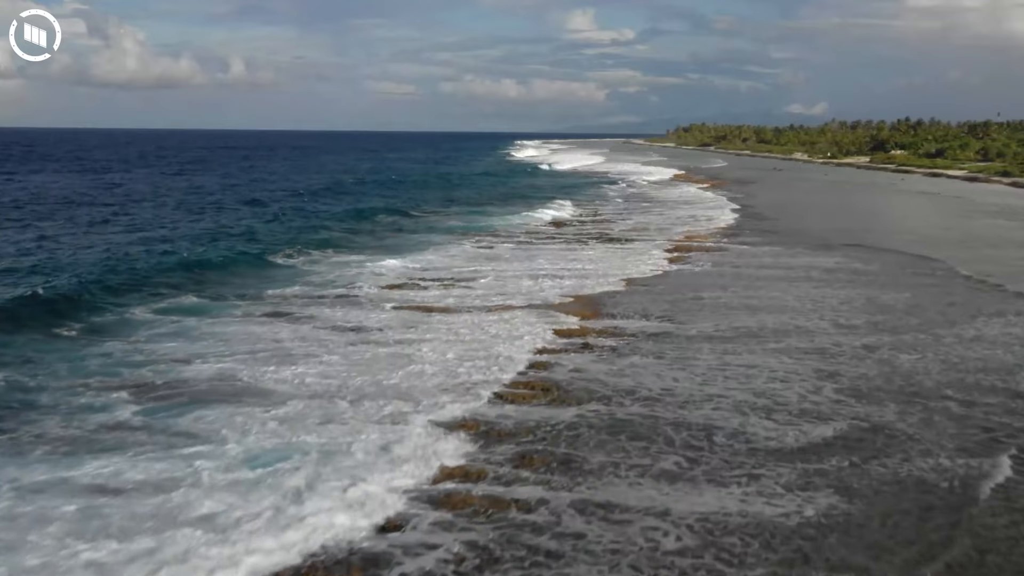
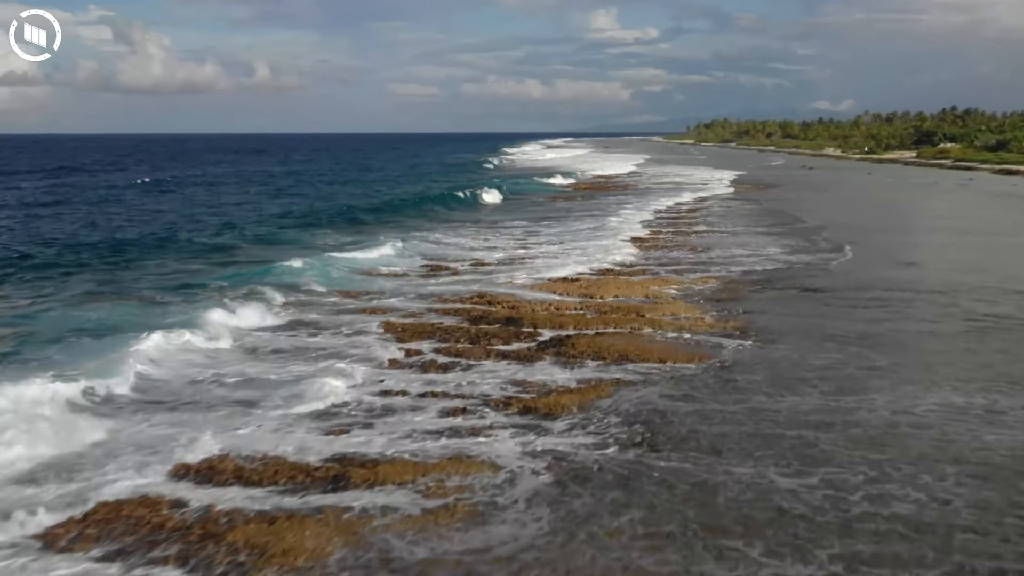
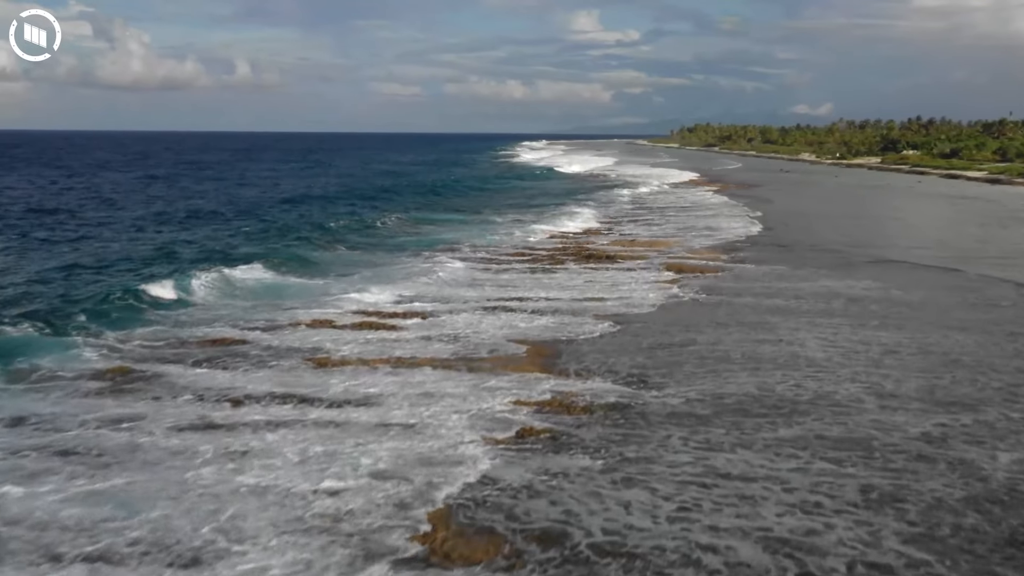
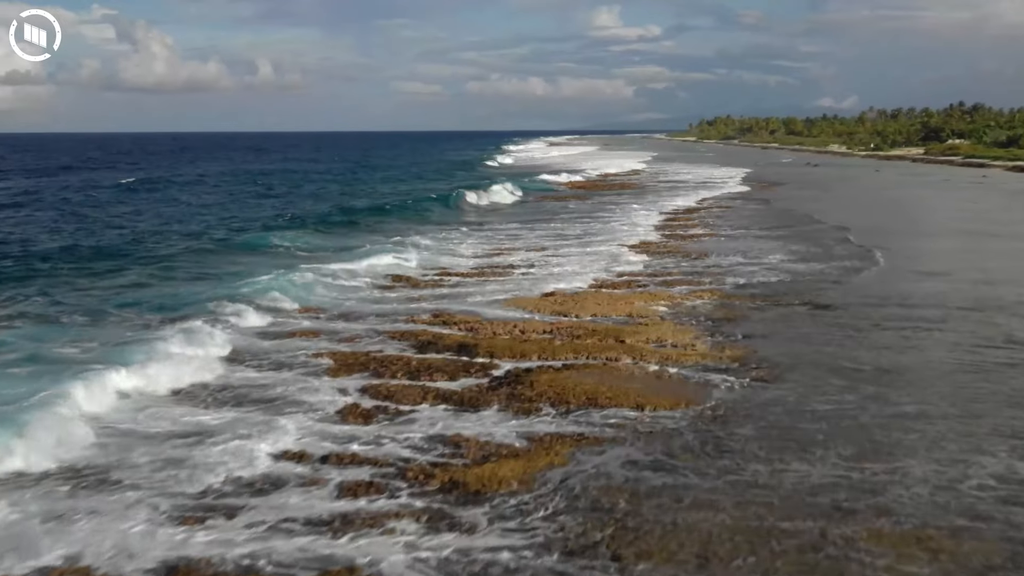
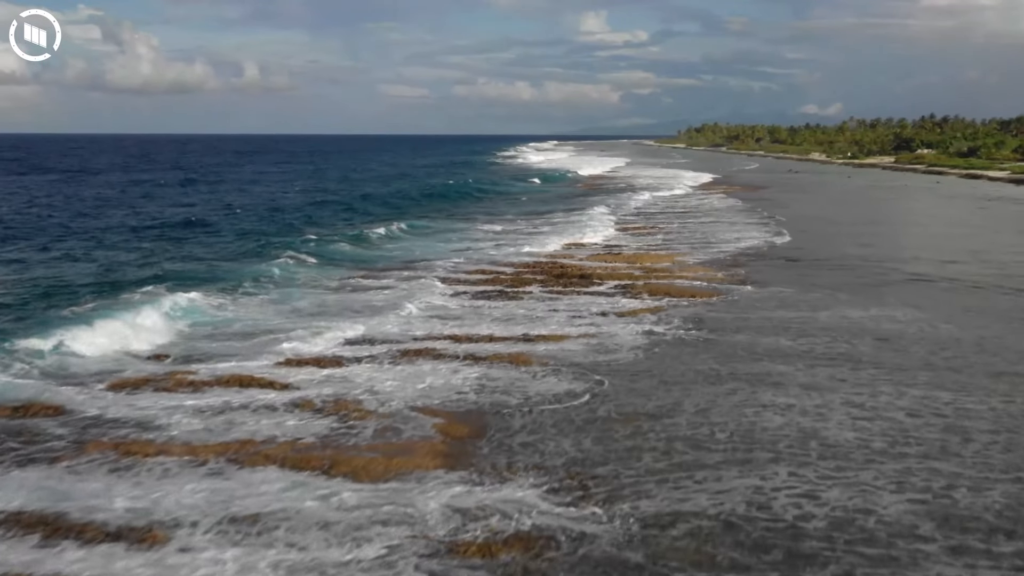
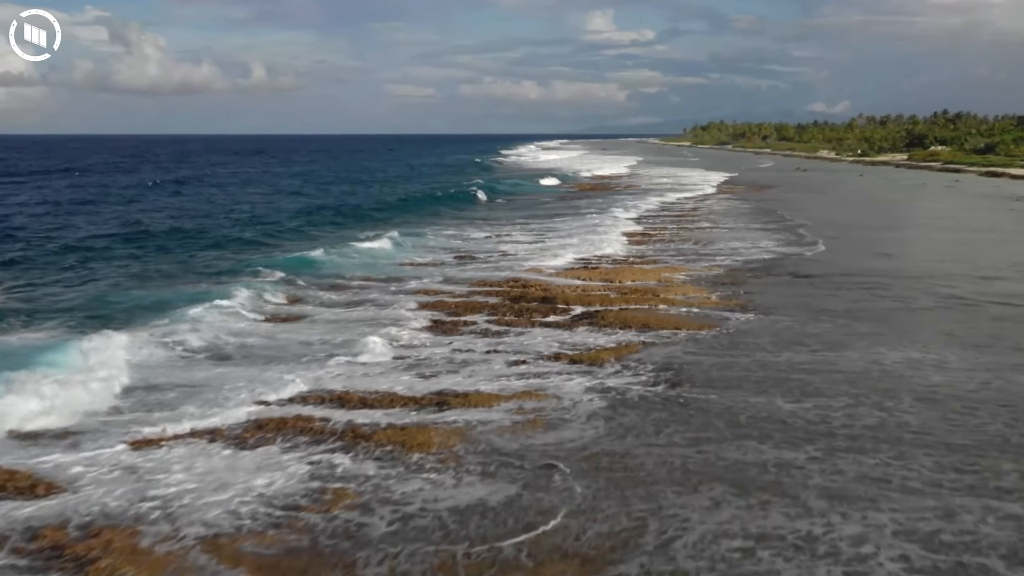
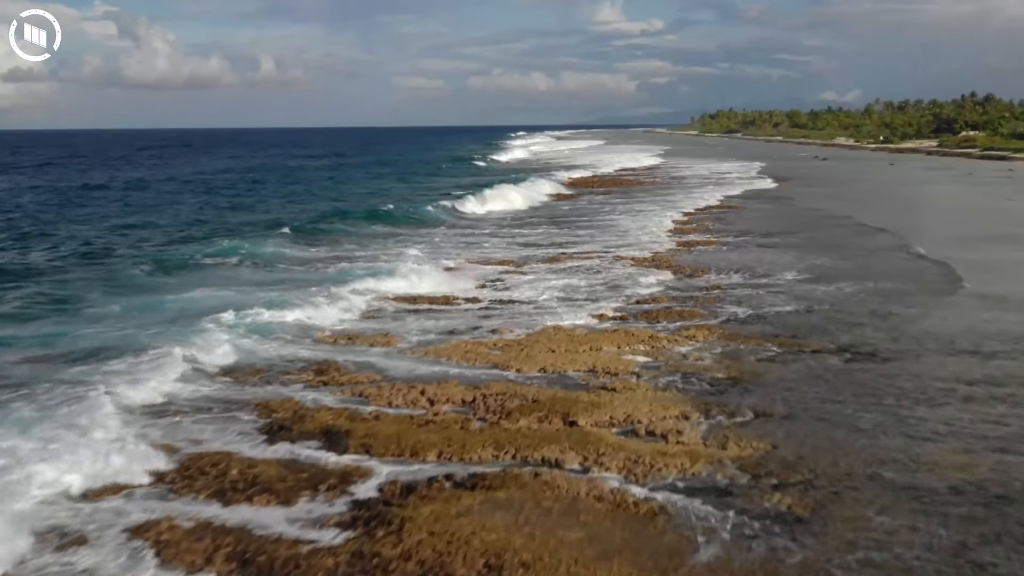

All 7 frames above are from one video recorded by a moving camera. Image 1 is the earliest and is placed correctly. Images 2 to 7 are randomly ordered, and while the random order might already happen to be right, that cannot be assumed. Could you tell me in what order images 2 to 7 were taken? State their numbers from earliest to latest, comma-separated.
3, 5, 6, 2, 4, 7
